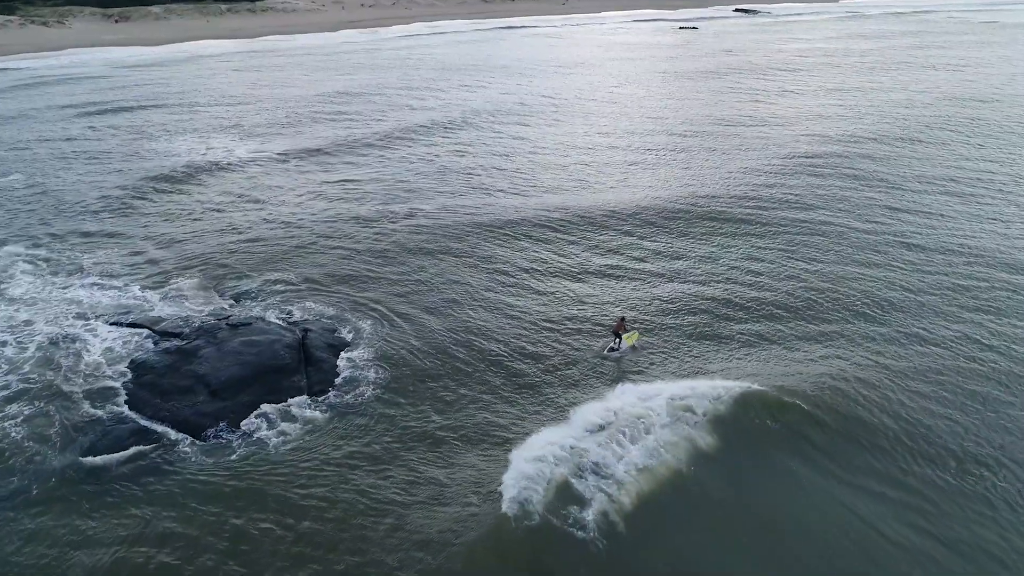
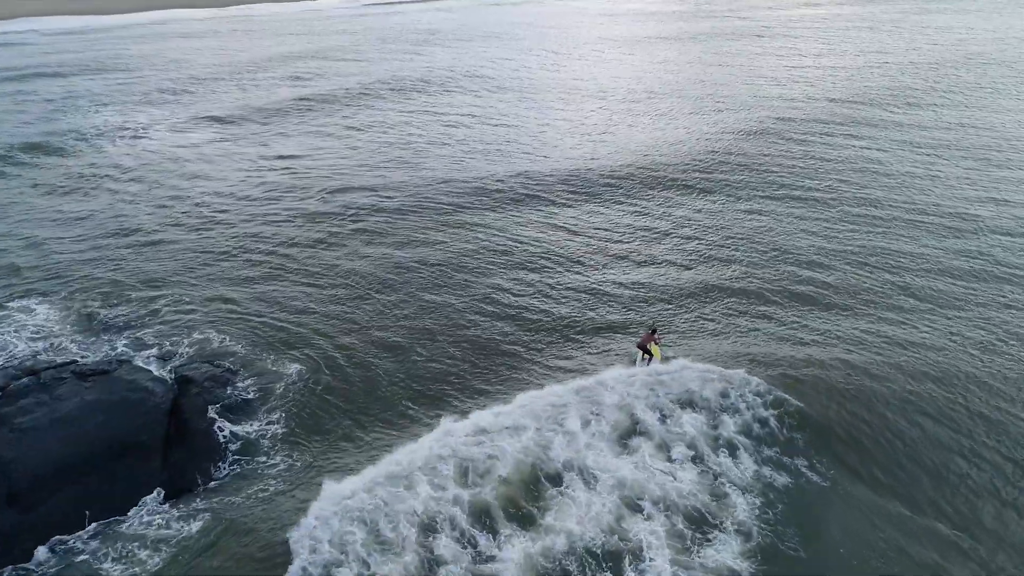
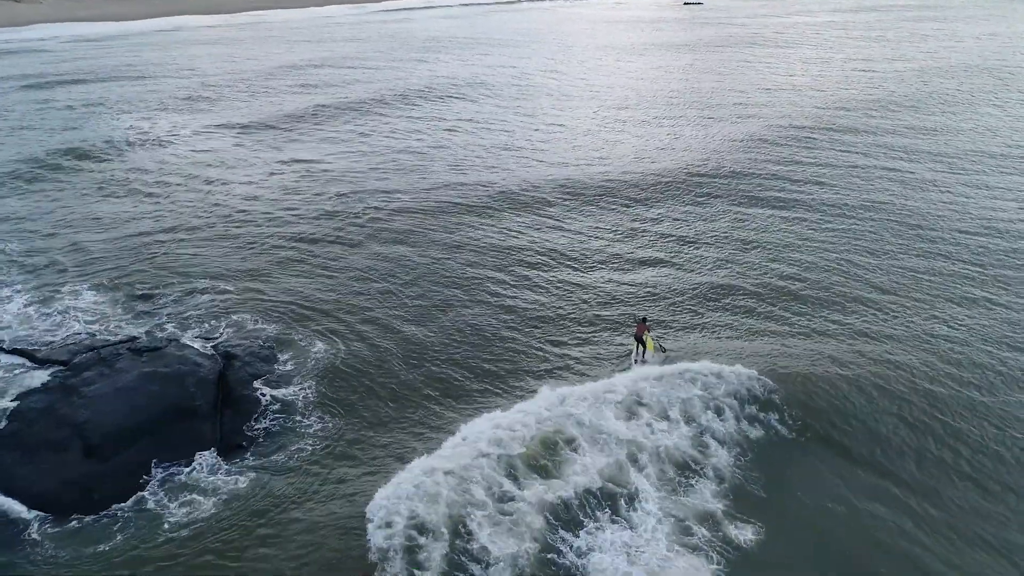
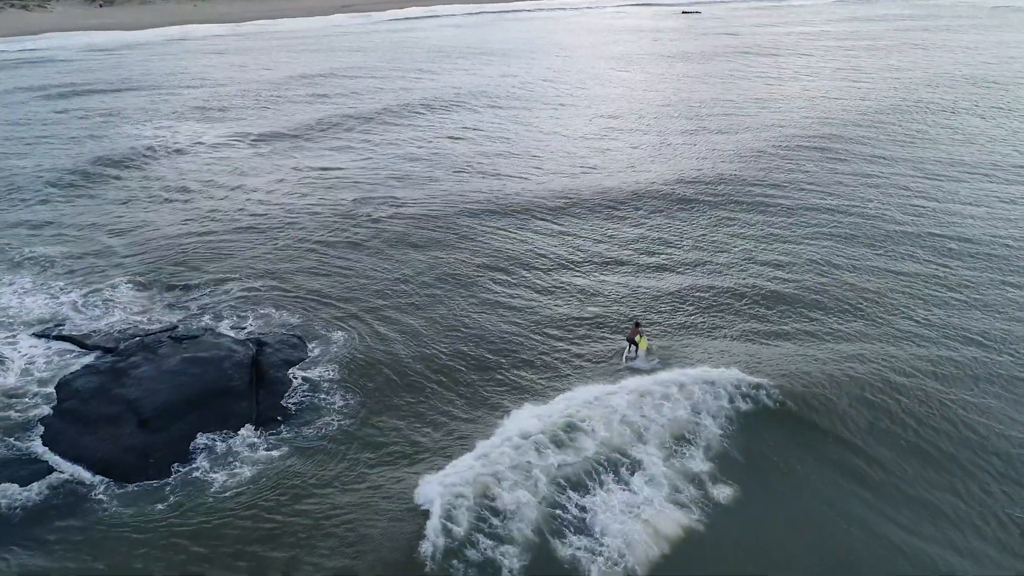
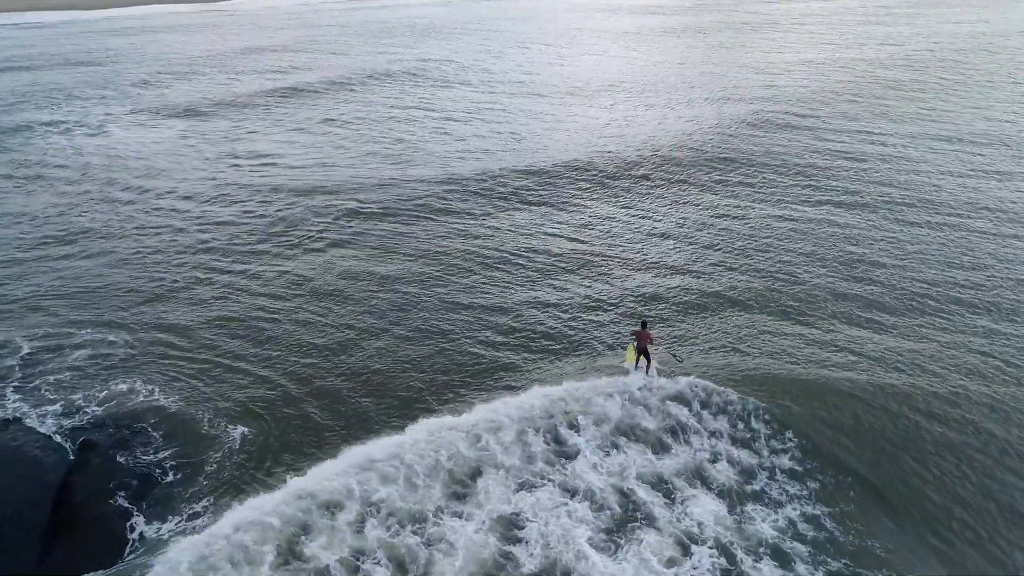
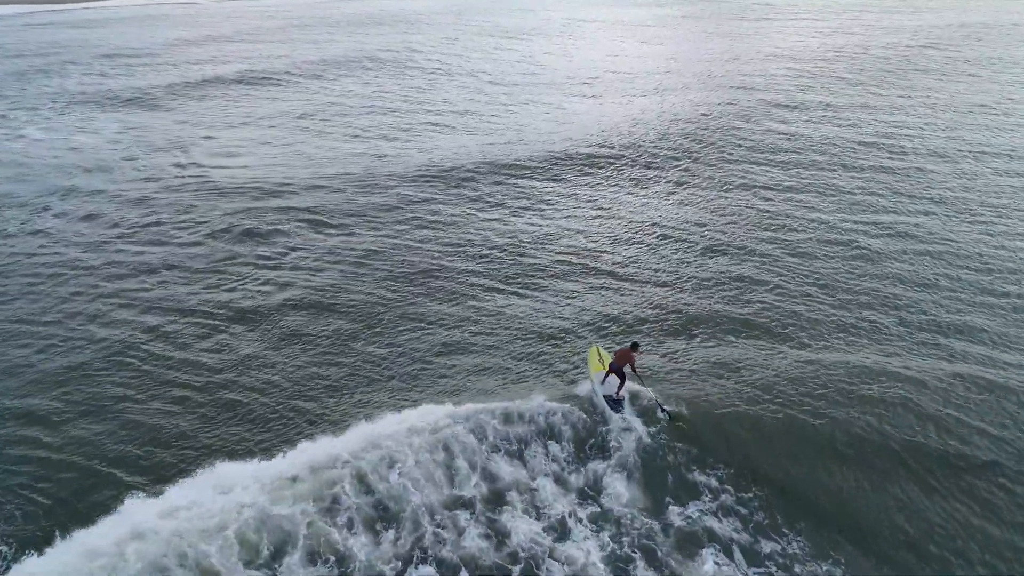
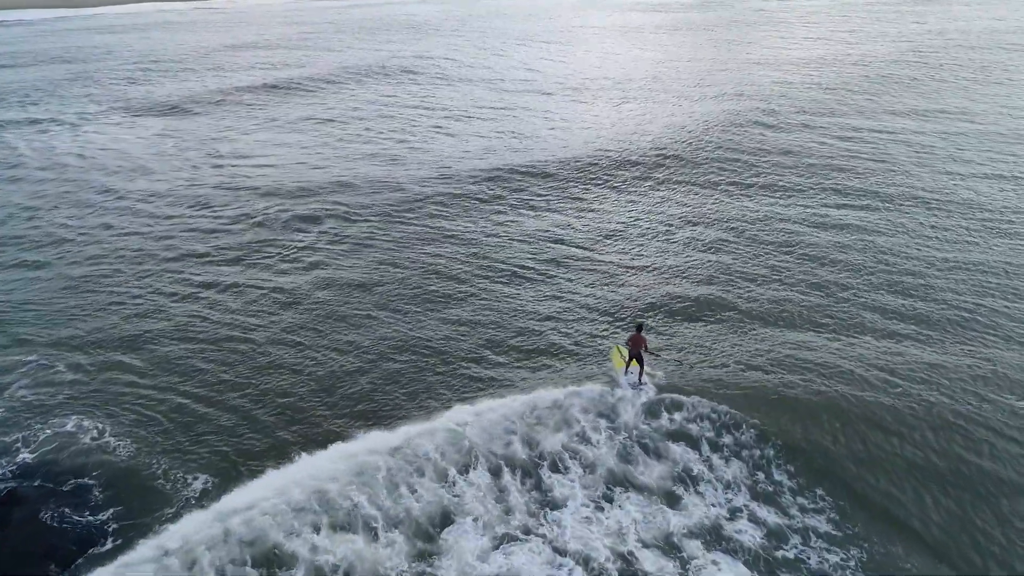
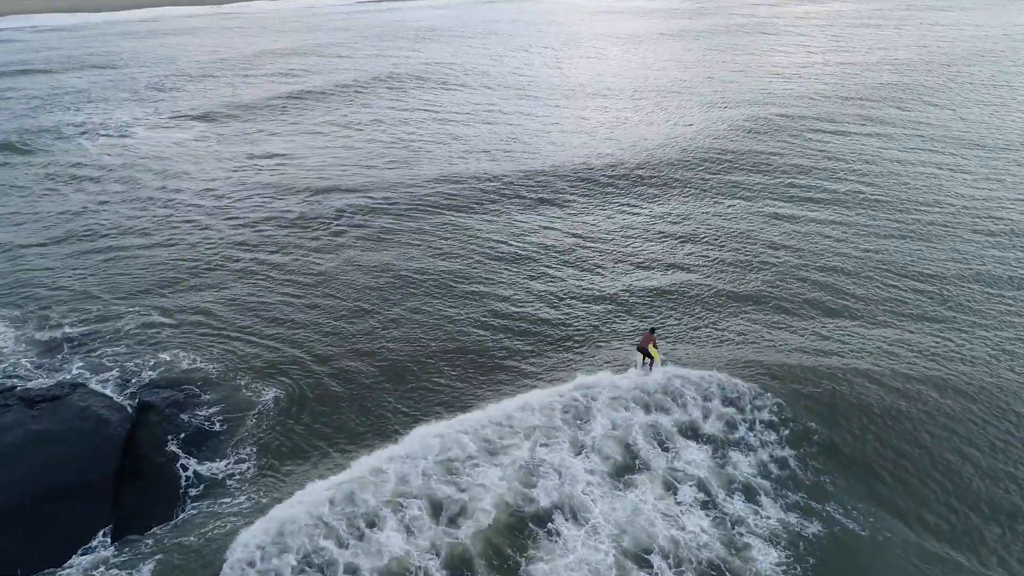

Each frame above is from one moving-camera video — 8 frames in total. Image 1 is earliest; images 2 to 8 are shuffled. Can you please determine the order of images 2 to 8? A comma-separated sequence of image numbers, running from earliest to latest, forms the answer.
4, 3, 2, 8, 5, 7, 6
